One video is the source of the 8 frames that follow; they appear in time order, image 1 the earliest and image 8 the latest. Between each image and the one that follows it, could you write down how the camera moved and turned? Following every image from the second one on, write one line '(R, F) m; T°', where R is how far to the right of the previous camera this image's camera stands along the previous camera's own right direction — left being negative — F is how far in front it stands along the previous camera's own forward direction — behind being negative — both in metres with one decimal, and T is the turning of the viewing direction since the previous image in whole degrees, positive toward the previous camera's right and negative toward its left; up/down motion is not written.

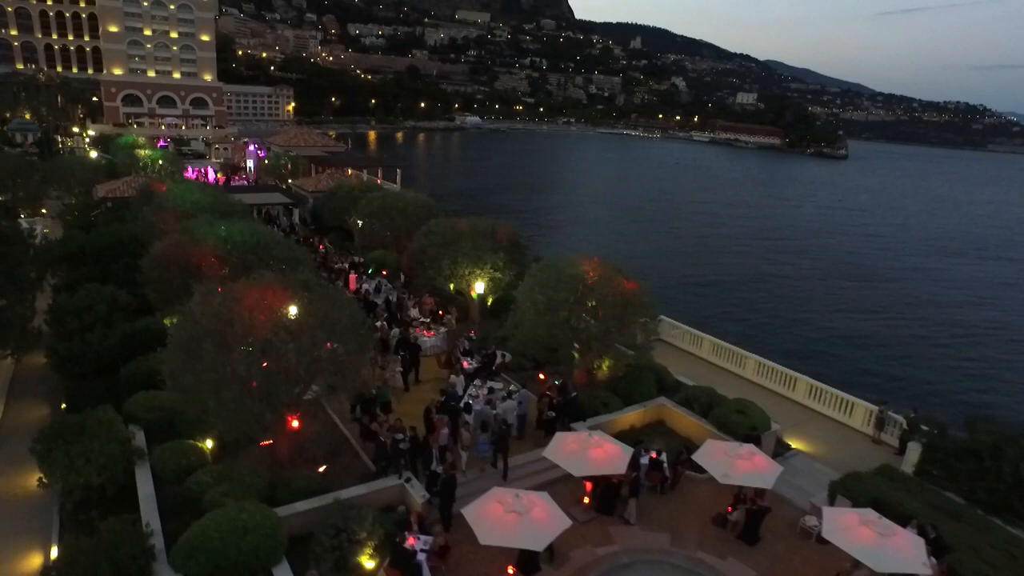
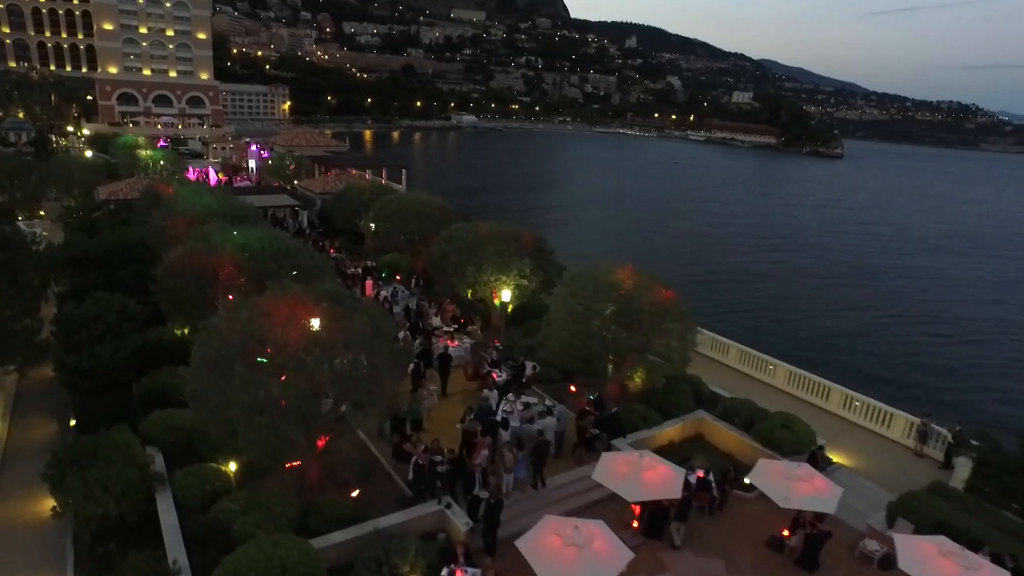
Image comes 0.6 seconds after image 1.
(-1.0, +0.8) m; 0°
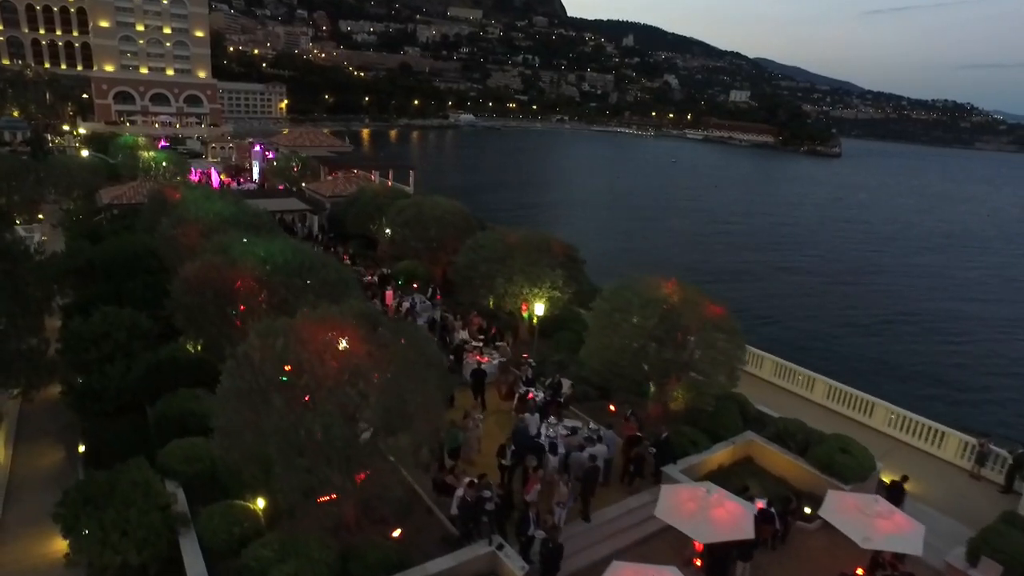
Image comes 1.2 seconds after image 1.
(-1.1, +1.0) m; 0°
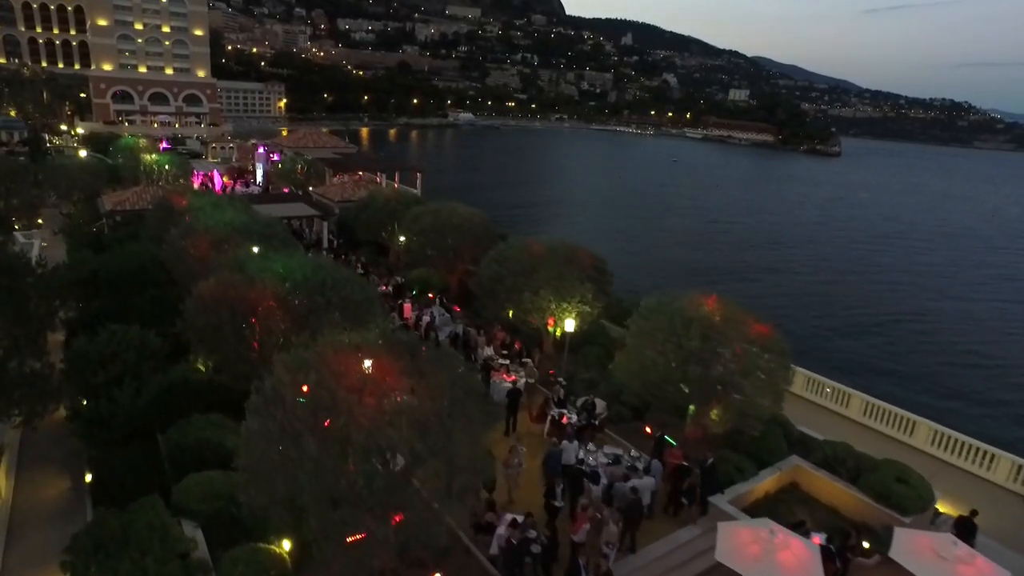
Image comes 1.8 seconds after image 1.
(-0.8, +0.9) m; 0°
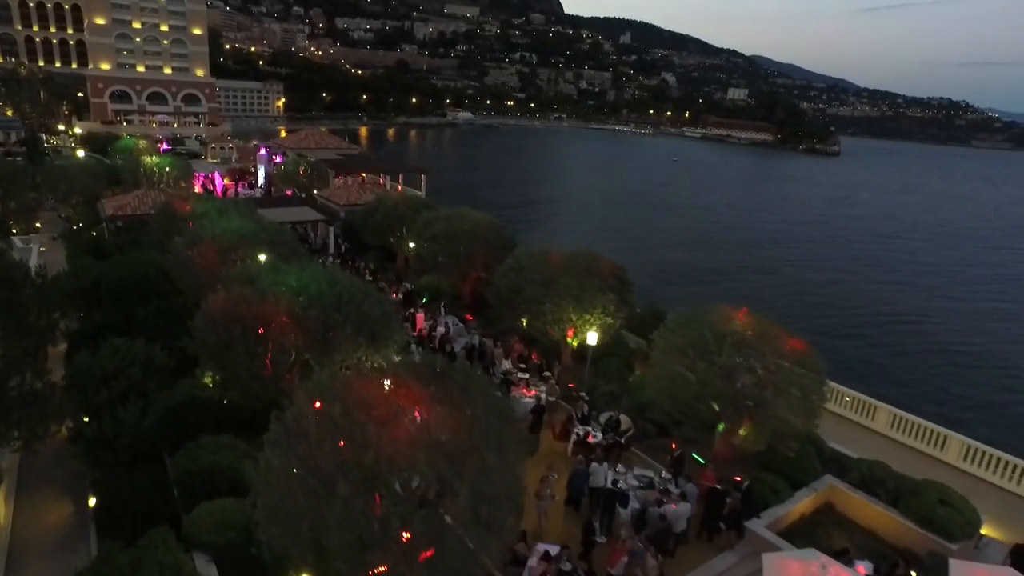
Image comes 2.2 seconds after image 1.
(-0.6, +0.6) m; 0°
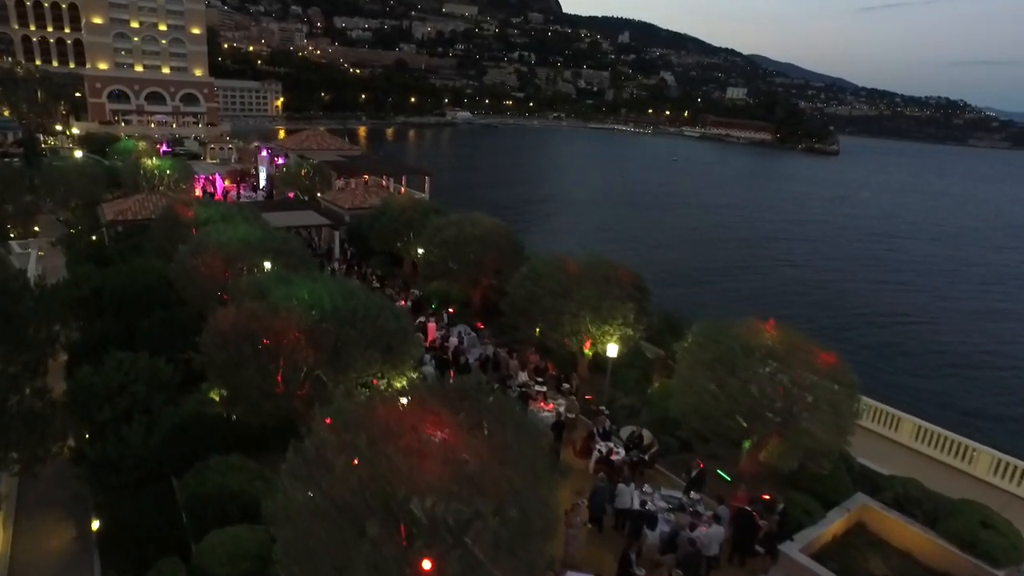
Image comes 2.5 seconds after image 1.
(-0.5, +0.5) m; 0°
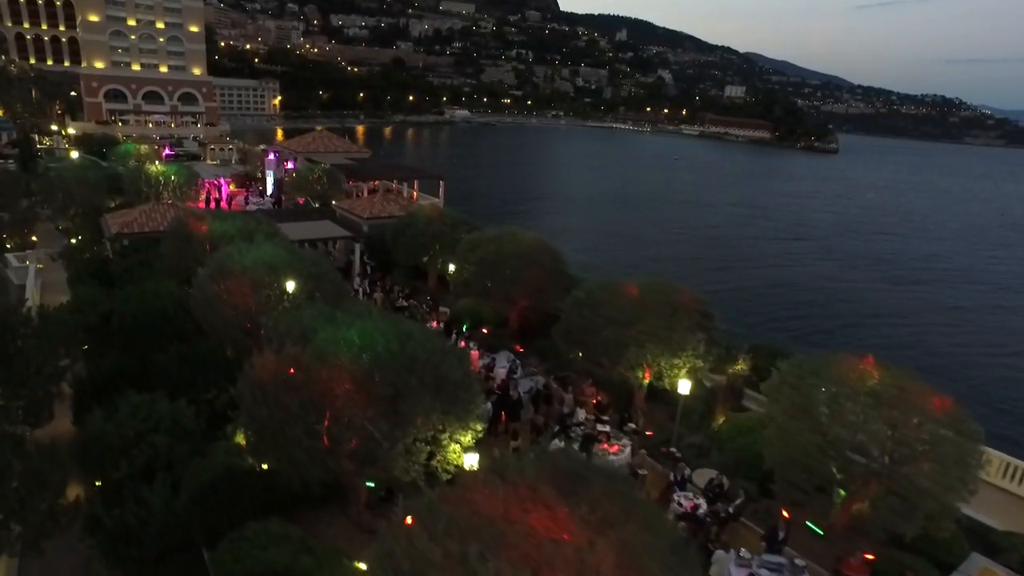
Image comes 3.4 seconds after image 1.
(-1.5, +1.6) m; 0°
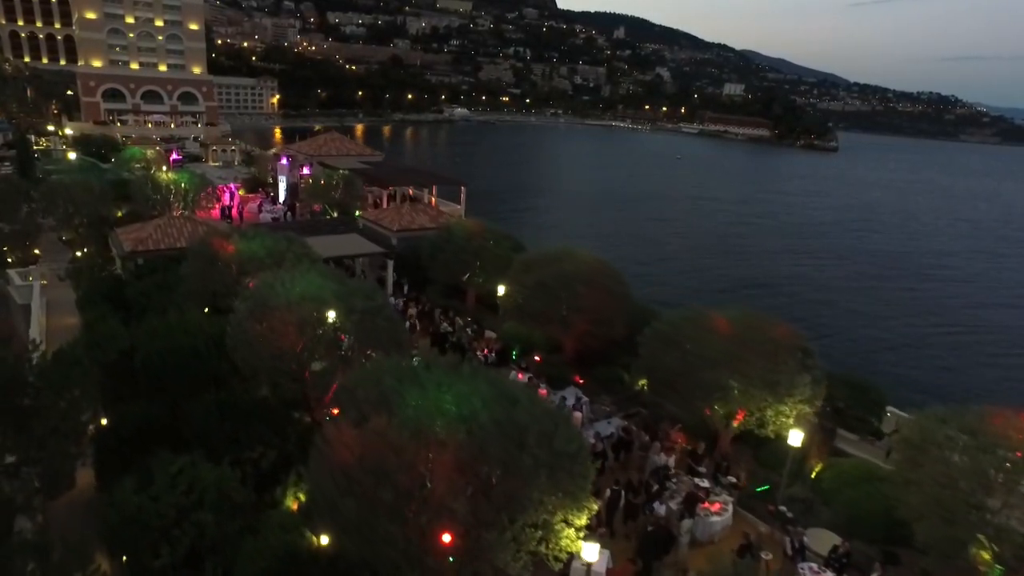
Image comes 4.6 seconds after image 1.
(-1.9, +1.8) m; 0°
